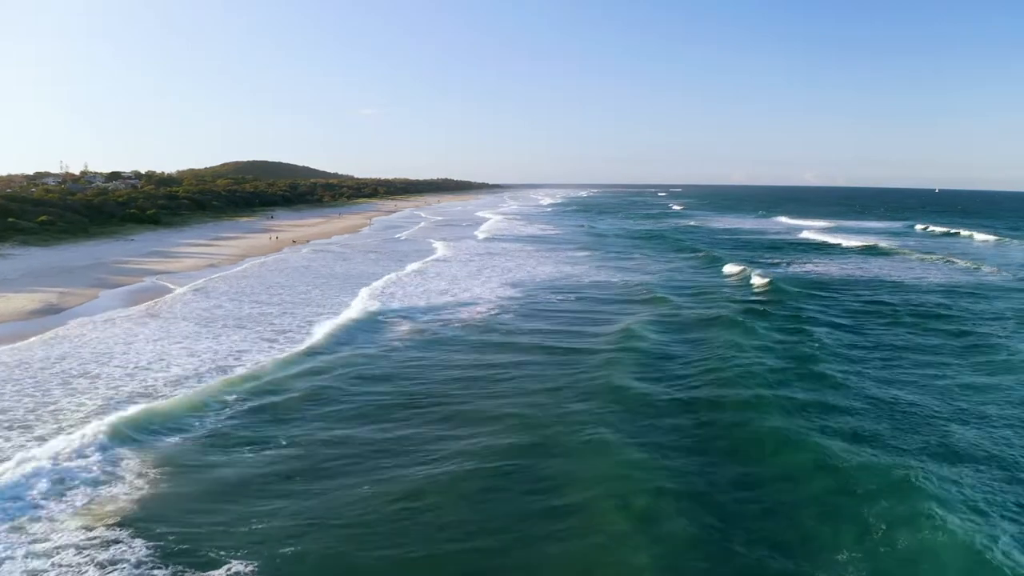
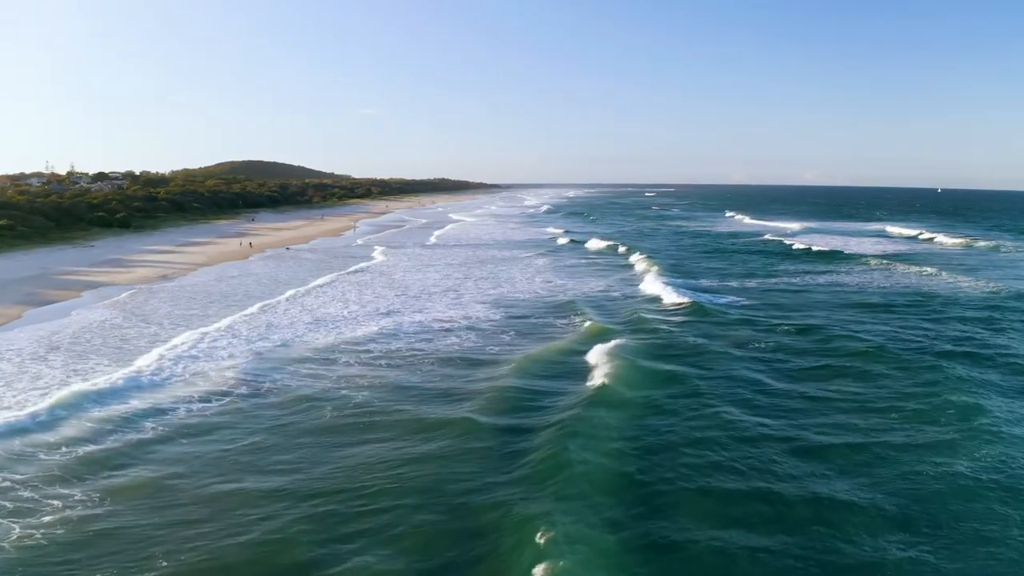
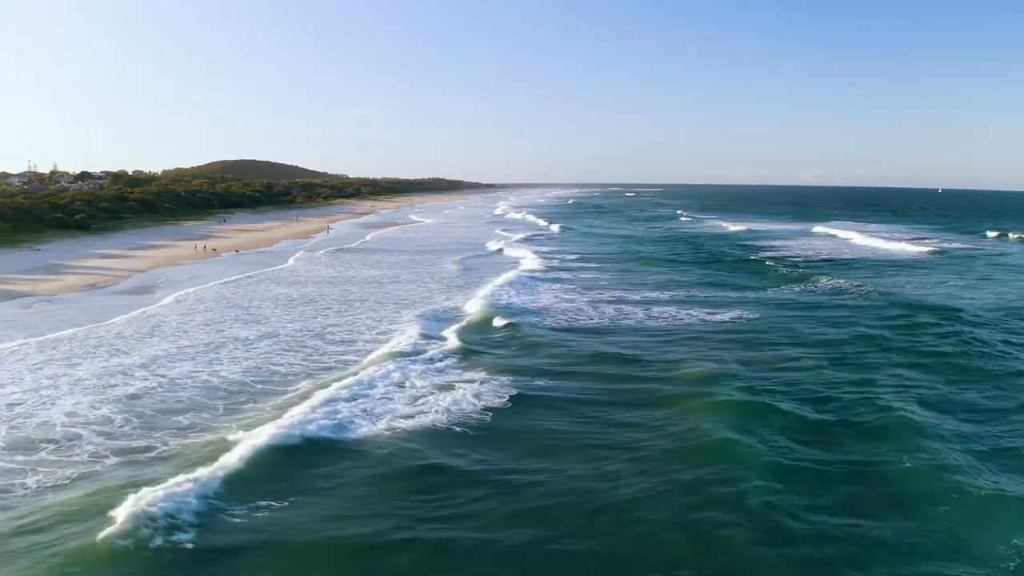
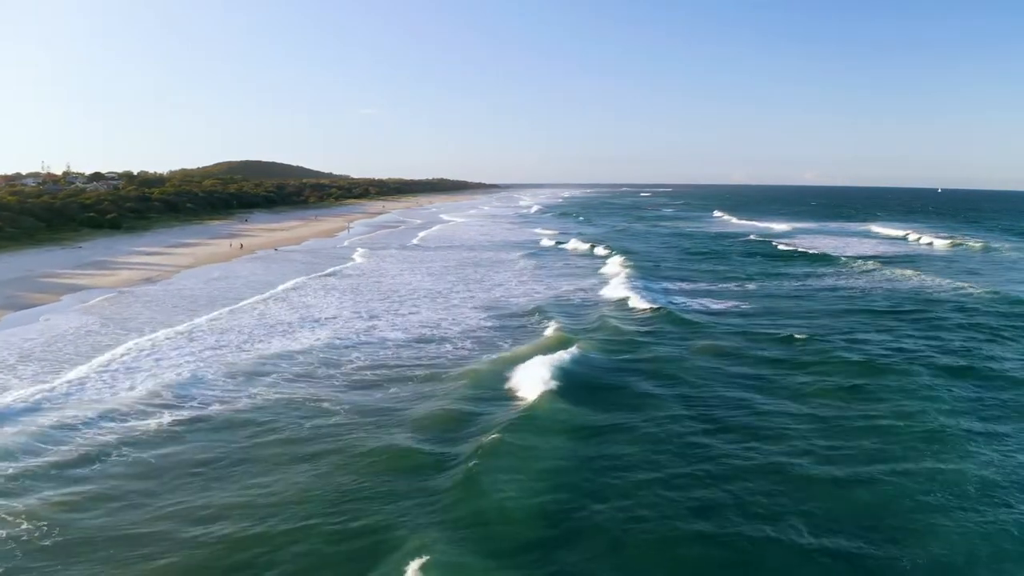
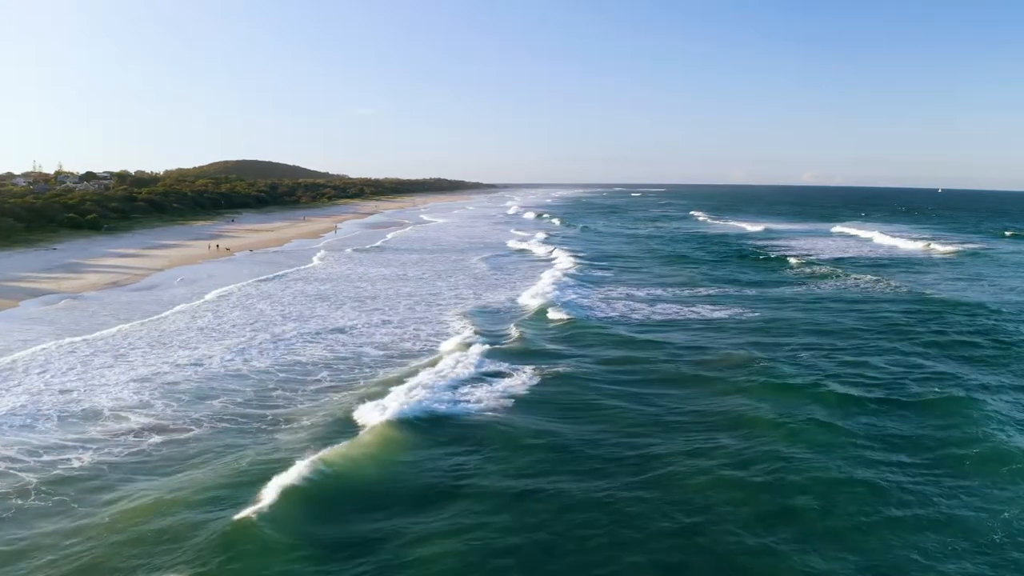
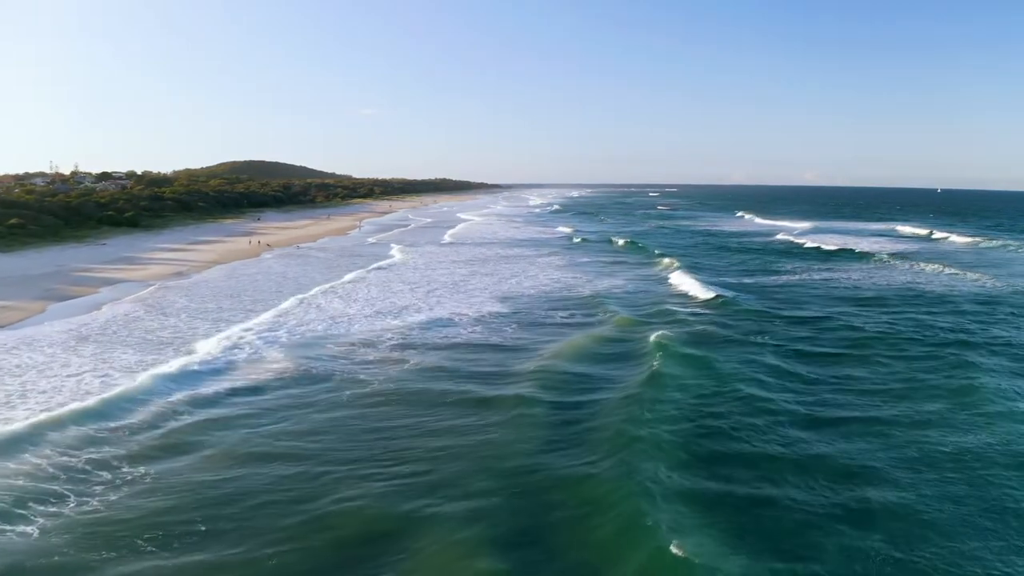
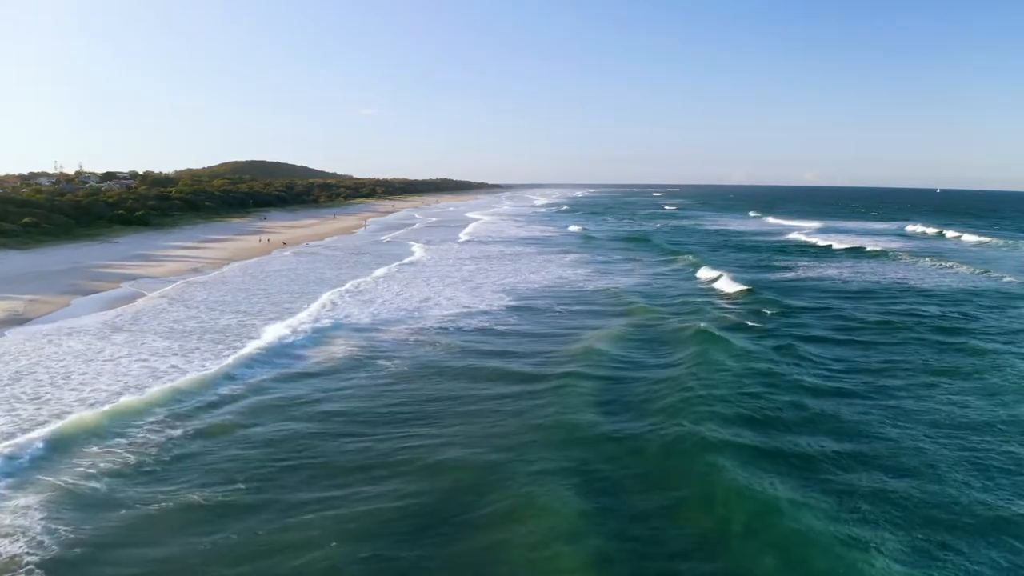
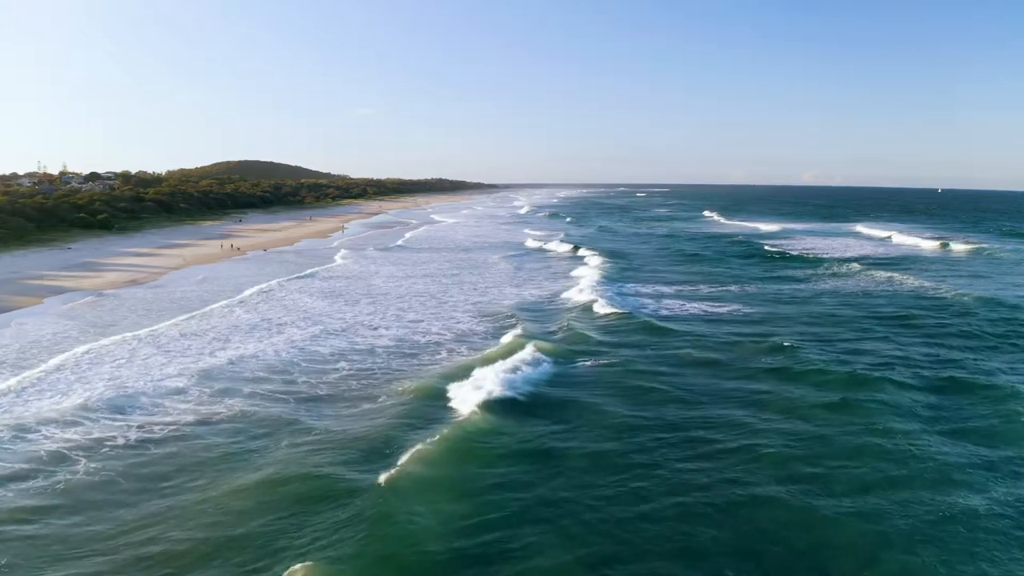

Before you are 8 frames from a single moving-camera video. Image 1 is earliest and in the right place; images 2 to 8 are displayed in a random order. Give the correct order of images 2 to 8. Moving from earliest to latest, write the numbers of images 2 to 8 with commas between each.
7, 6, 2, 4, 8, 5, 3
